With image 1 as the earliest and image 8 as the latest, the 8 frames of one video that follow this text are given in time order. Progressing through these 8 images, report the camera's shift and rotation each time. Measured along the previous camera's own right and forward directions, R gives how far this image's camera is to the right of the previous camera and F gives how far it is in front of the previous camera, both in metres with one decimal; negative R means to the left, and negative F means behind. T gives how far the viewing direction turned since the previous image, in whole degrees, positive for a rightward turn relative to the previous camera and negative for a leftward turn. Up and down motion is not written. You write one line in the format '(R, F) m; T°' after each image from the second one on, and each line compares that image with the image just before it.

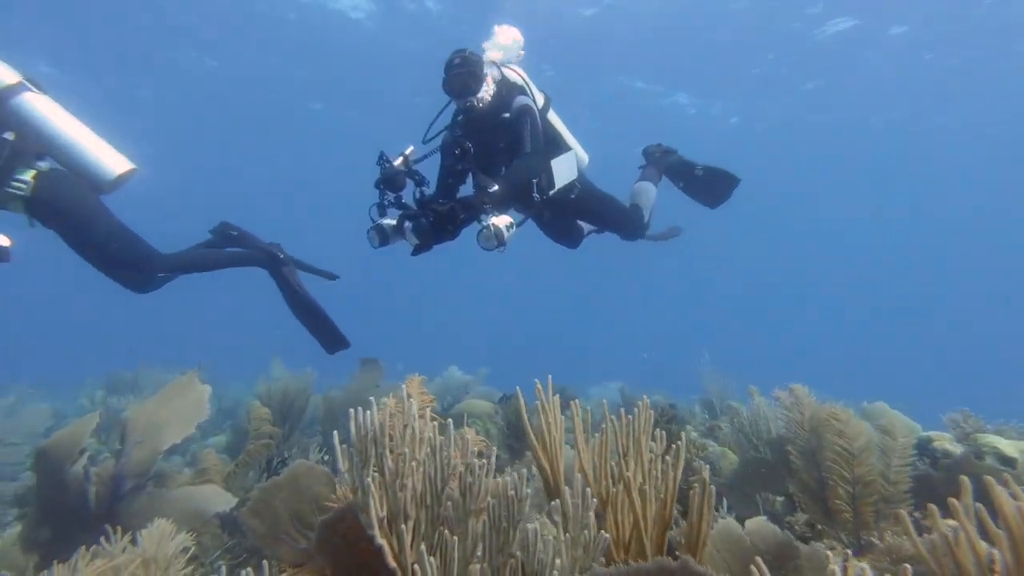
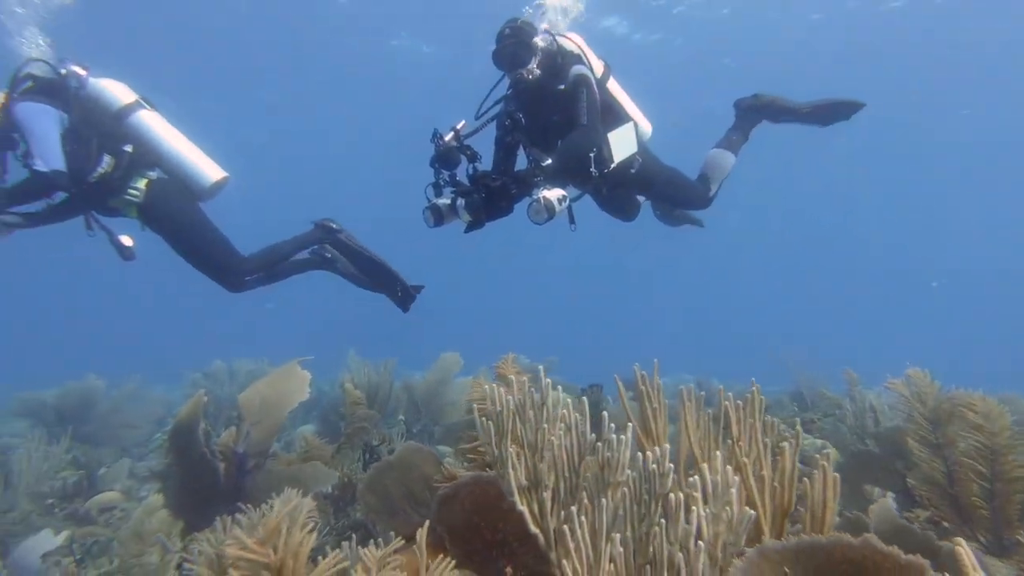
(-0.3, -0.1) m; -7°
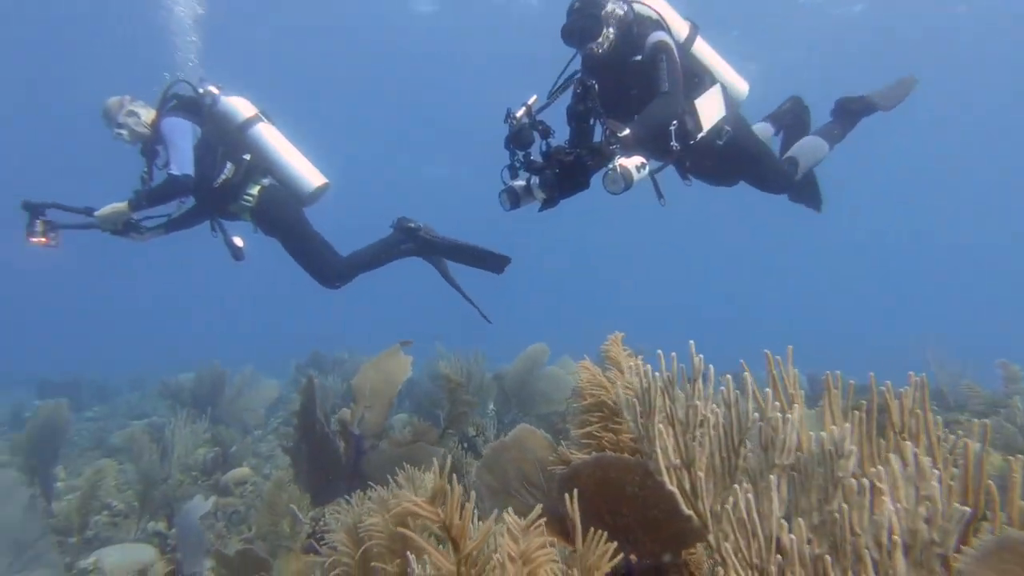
(-0.3, 0.0) m; -9°
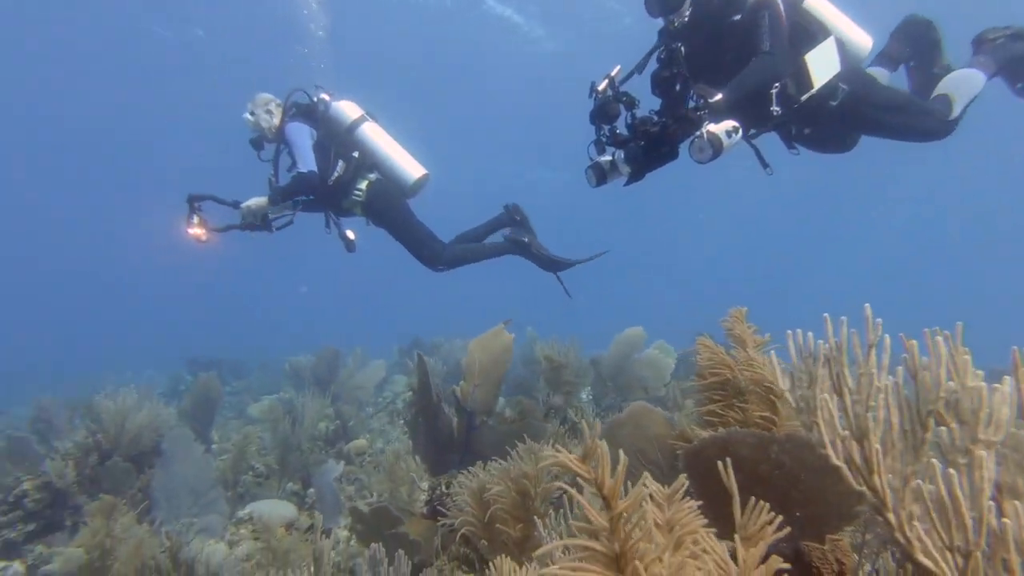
(-0.2, 0.0) m; -10°
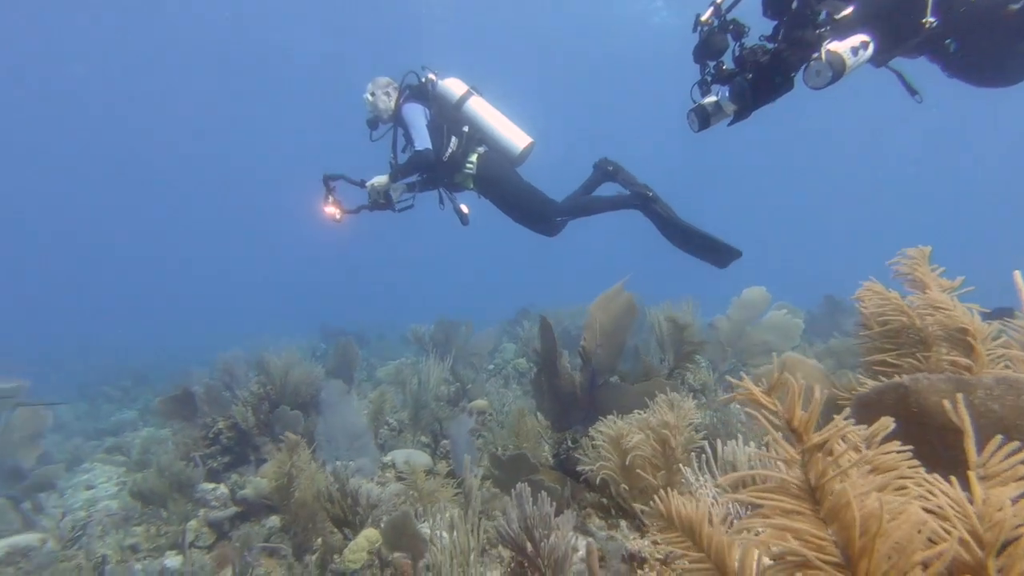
(-0.3, 0.0) m; -12°
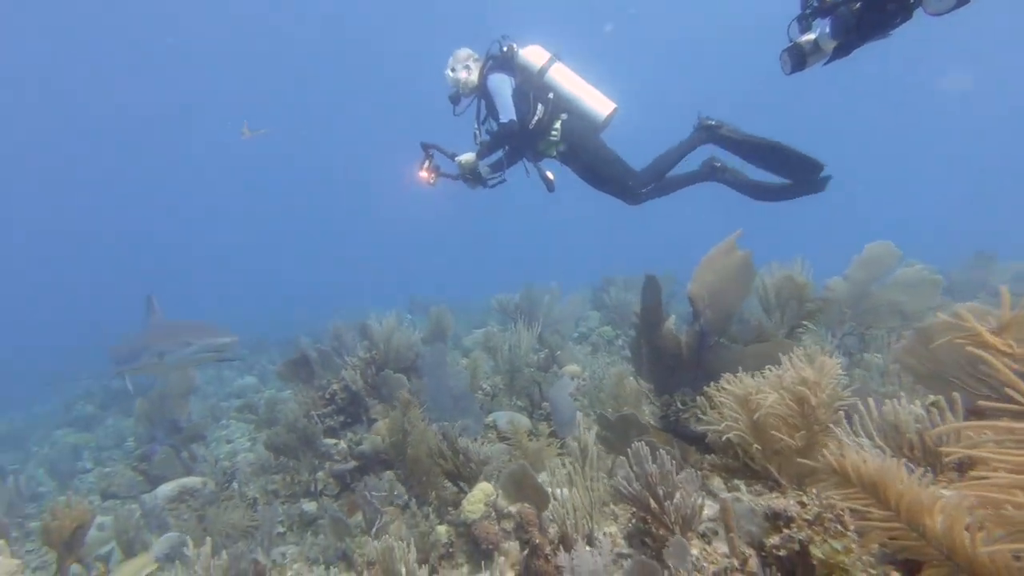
(-0.3, 0.0) m; -9°
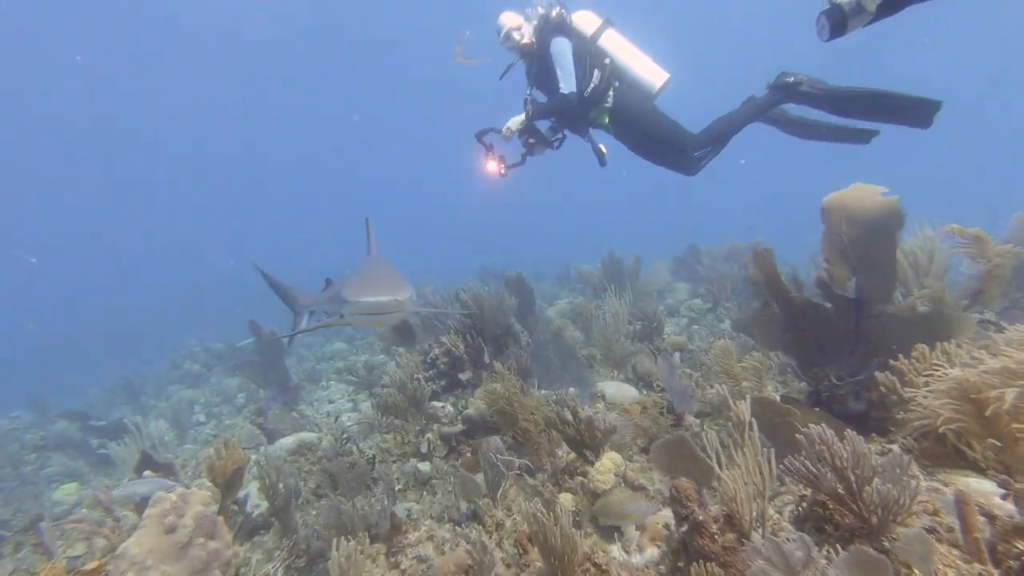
(-0.6, +0.2) m; -8°
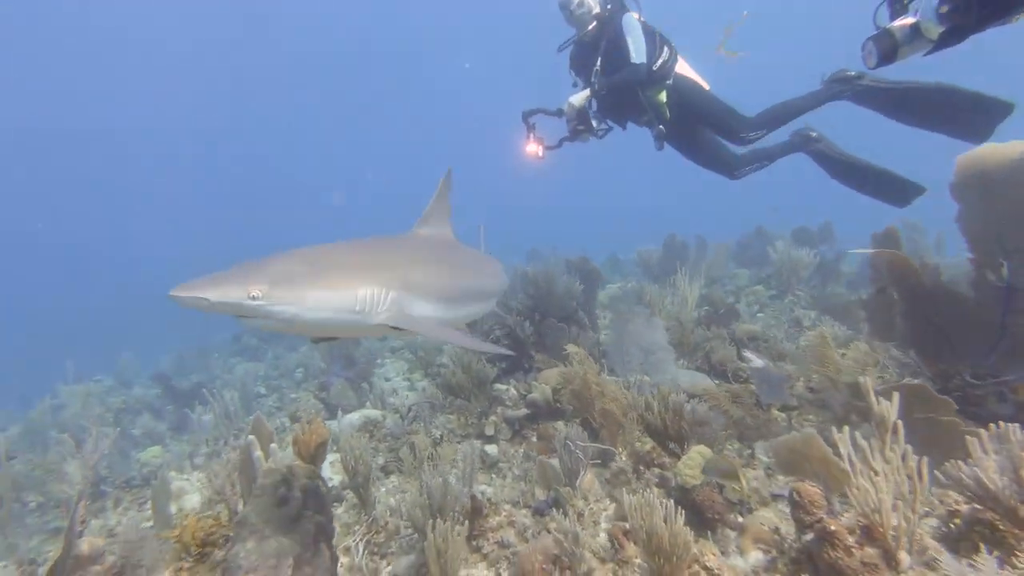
(-0.4, +0.2) m; -5°
